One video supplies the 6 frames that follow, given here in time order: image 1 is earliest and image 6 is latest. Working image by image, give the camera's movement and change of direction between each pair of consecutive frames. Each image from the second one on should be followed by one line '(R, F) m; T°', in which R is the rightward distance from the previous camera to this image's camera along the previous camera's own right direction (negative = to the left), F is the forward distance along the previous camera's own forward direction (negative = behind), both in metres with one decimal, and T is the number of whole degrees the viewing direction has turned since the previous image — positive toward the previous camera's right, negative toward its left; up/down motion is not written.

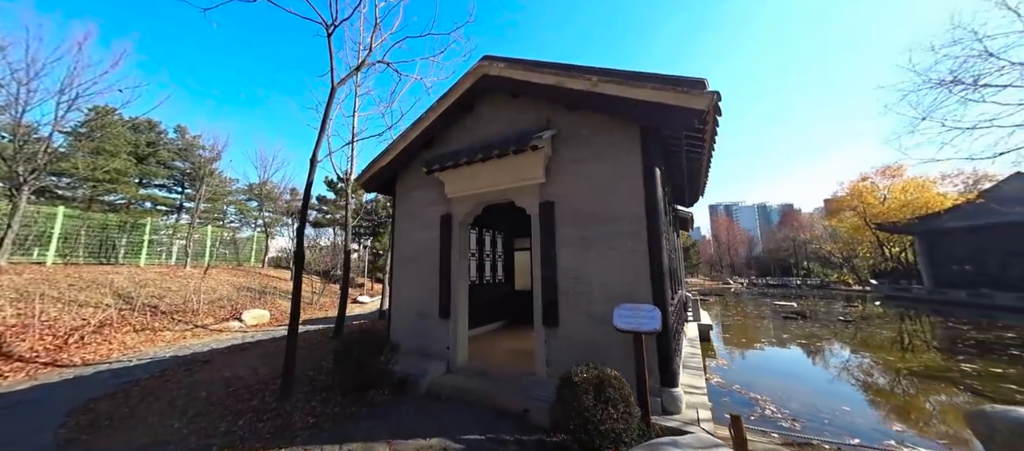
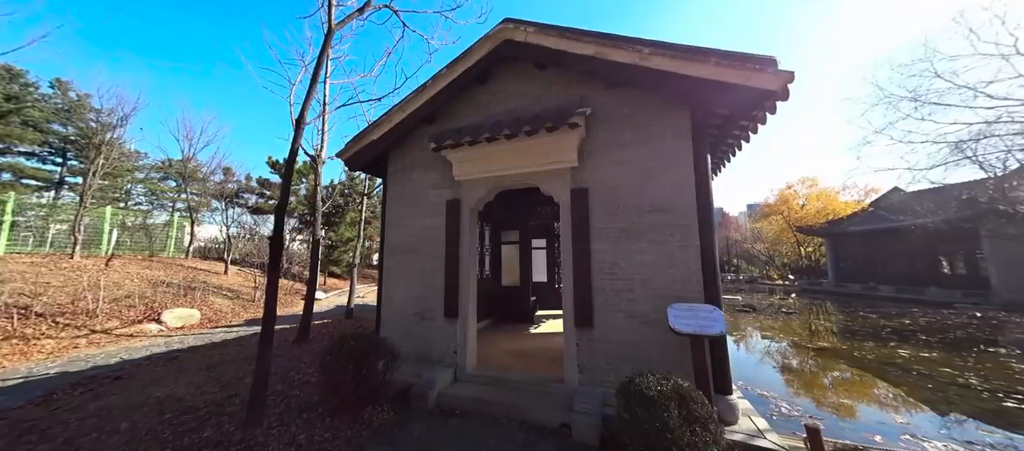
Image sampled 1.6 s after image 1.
(-1.0, +0.6) m; +9°
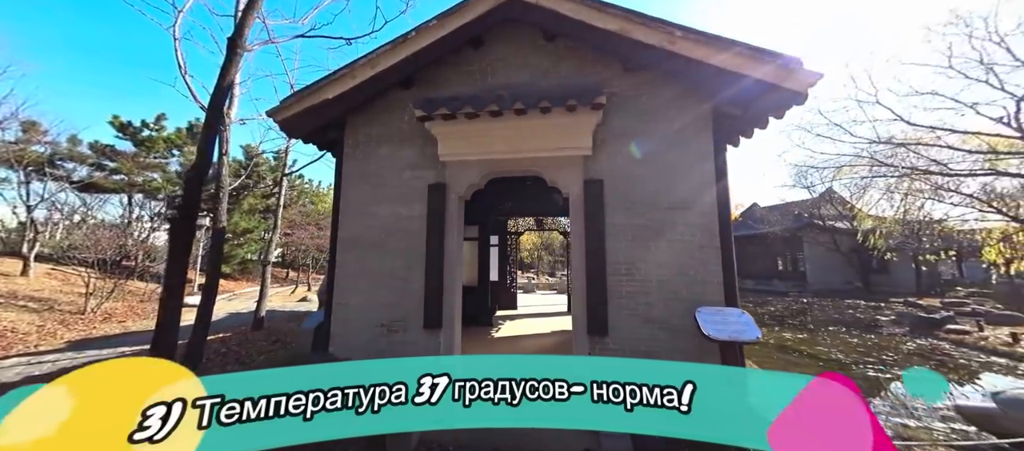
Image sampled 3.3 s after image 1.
(-1.0, +0.8) m; +15°
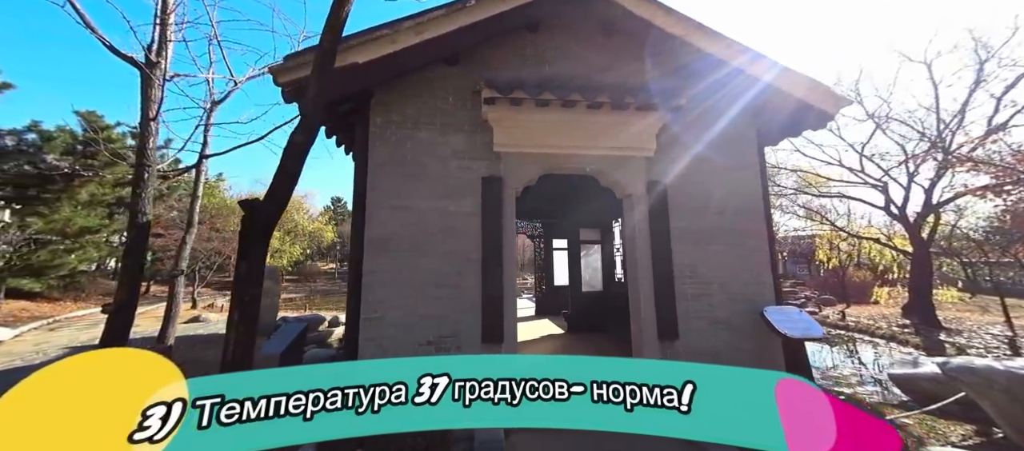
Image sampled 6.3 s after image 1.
(-1.5, +0.6) m; +15°
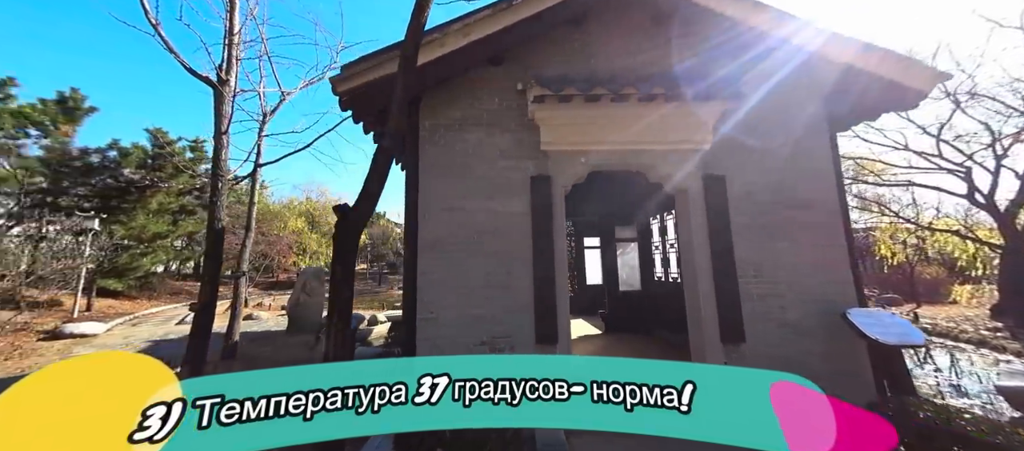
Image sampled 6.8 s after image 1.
(-0.2, 0.0) m; -5°
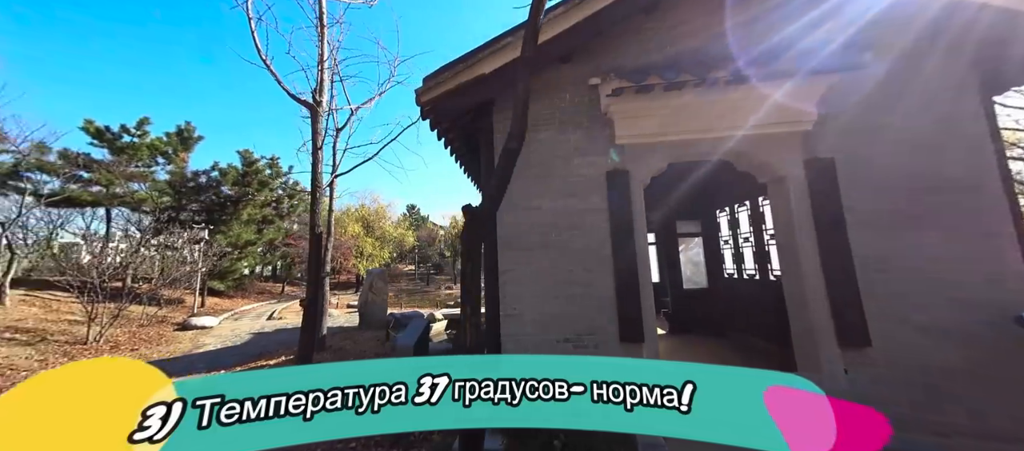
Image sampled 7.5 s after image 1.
(-0.3, 0.0) m; -8°
